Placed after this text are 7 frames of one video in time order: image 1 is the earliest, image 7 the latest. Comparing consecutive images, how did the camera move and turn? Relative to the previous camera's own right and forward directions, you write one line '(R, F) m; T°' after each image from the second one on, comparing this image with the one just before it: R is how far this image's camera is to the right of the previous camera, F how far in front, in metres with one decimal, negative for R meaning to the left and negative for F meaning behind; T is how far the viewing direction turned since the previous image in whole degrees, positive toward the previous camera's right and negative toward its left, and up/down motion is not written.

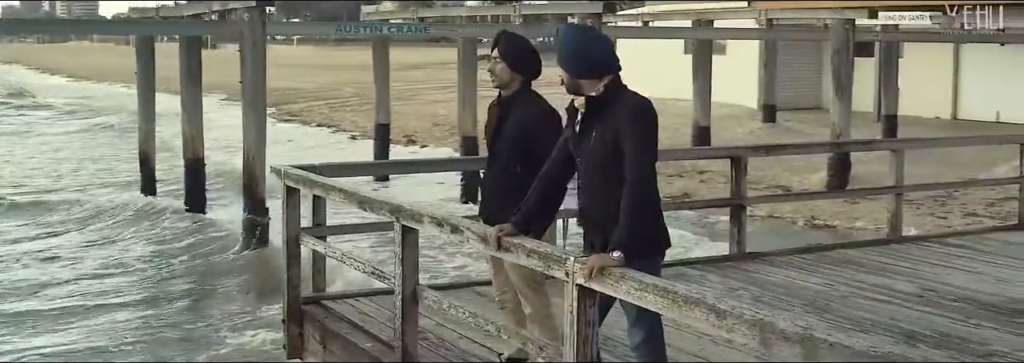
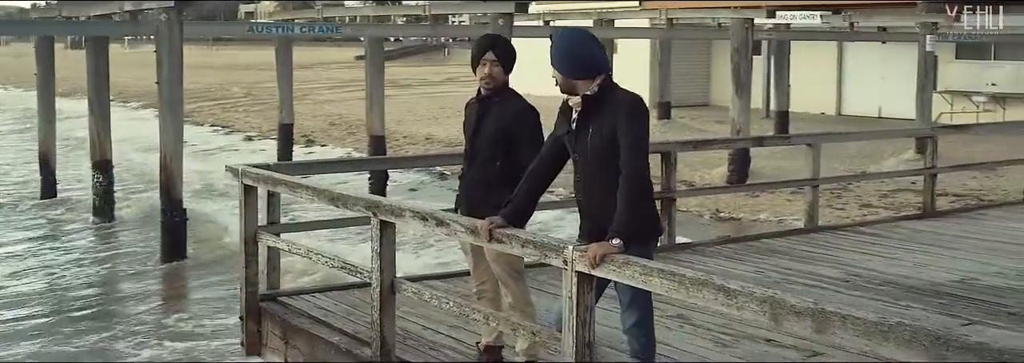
(-0.3, -0.1) m; +6°
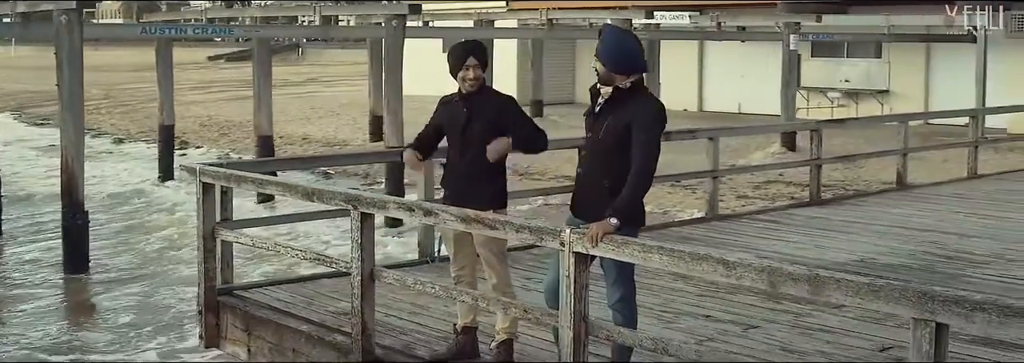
(-0.4, -0.3) m; +7°
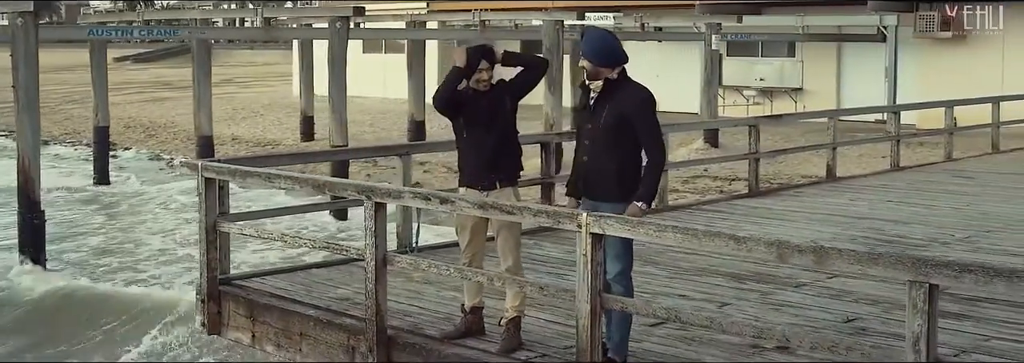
(-0.4, -0.3) m; +4°
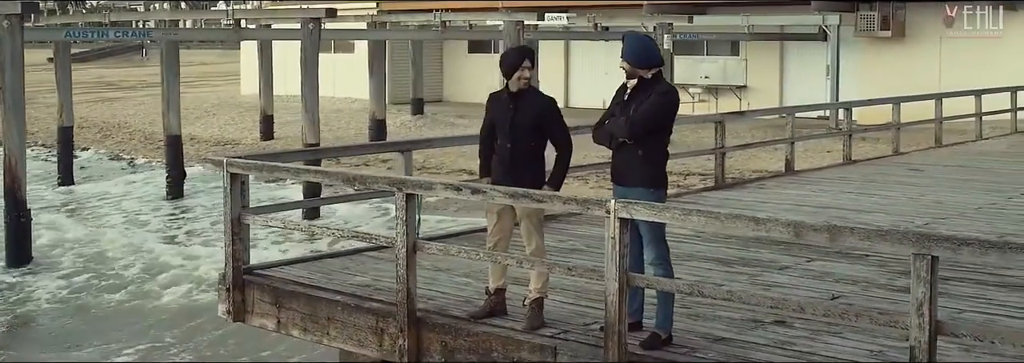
(-0.4, -0.4) m; +3°
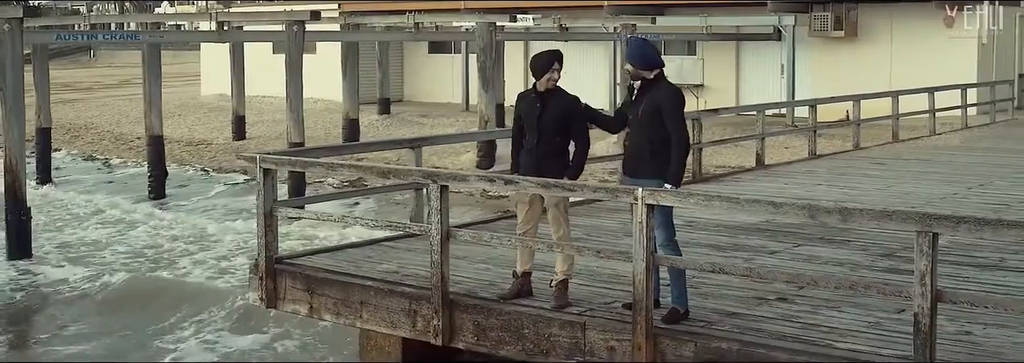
(-0.4, -0.4) m; +3°
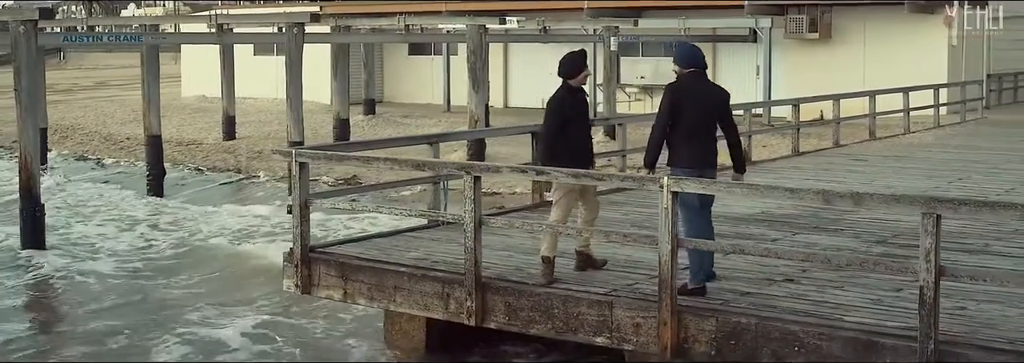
(-0.3, -0.4) m; +2°
